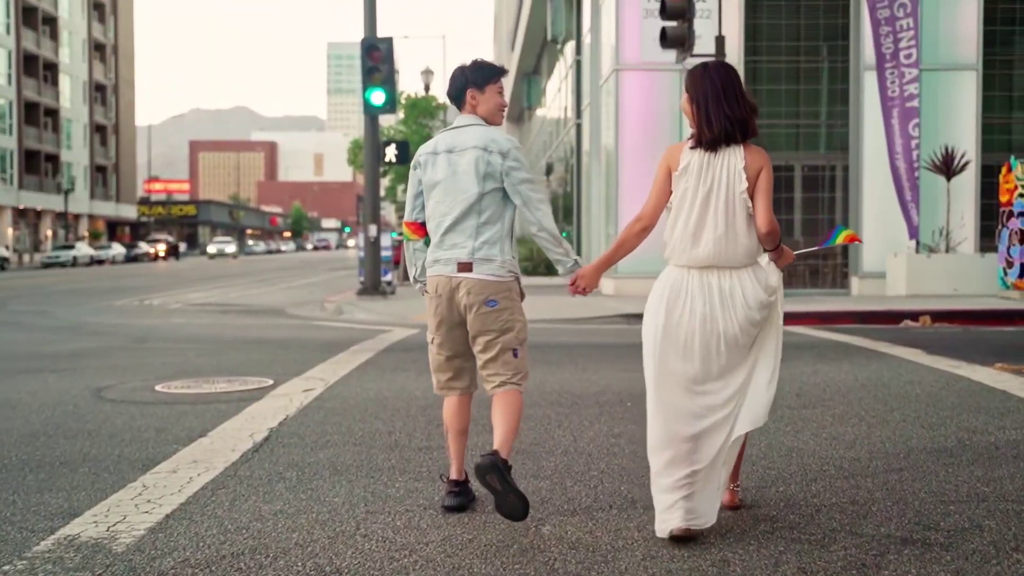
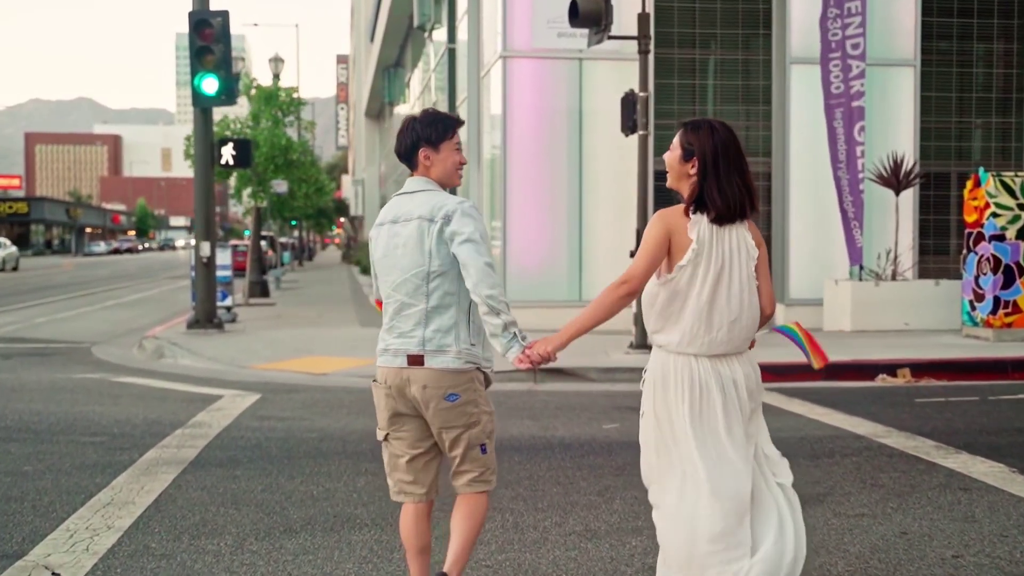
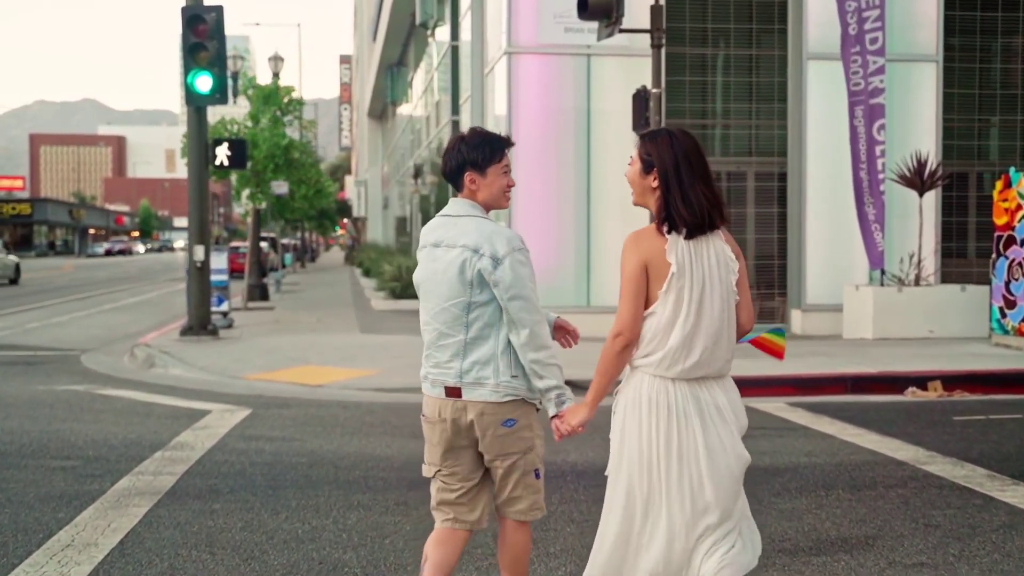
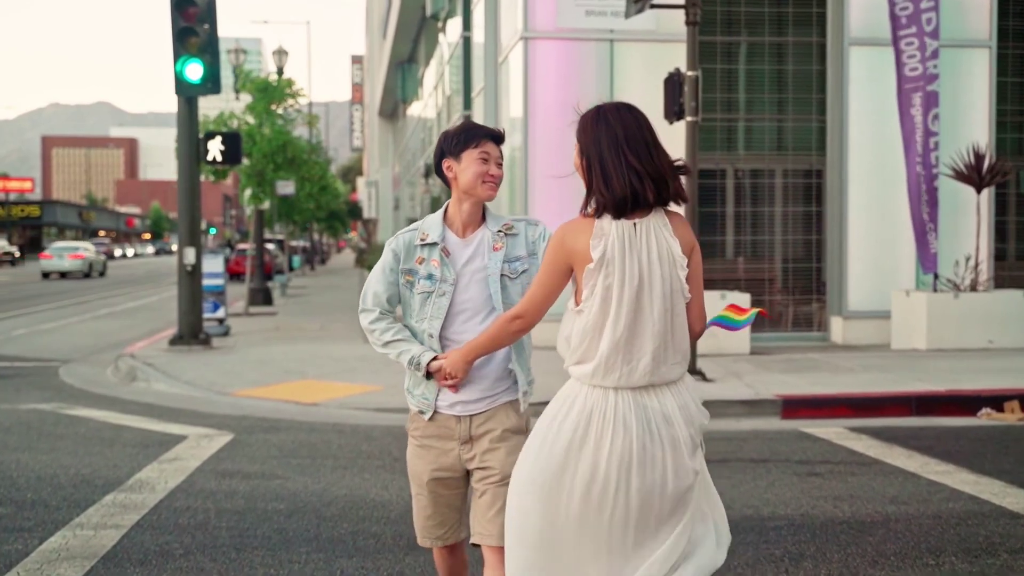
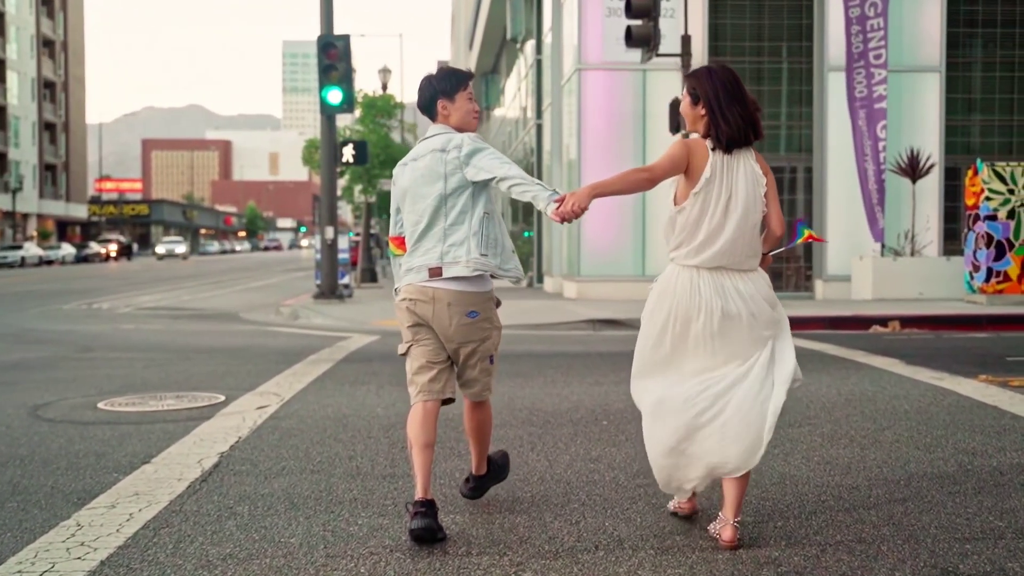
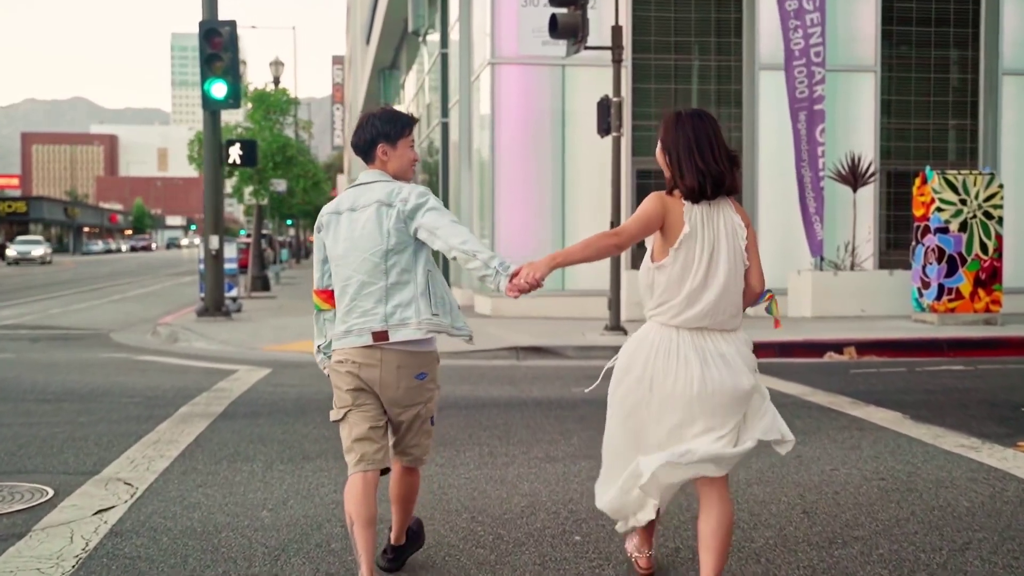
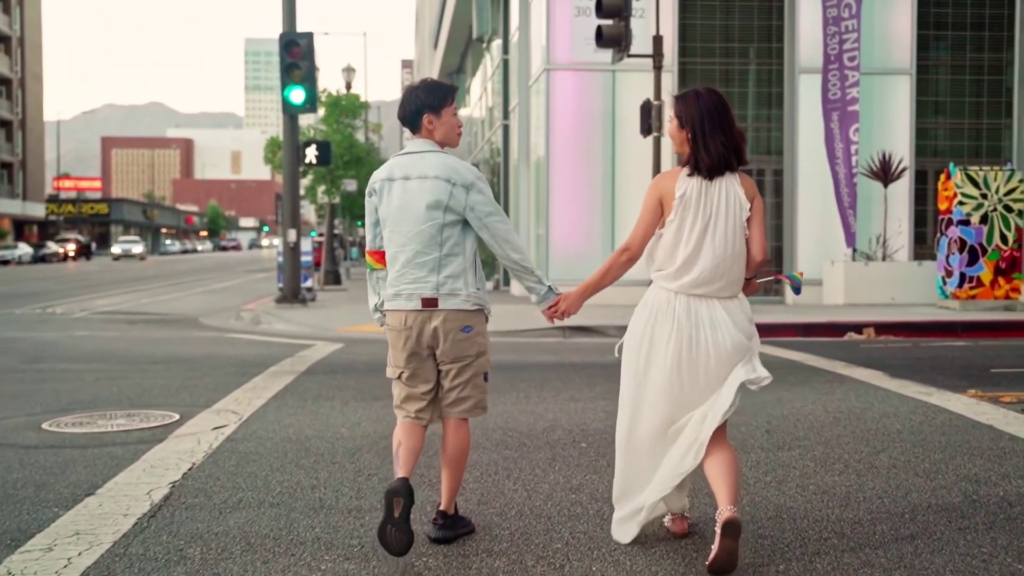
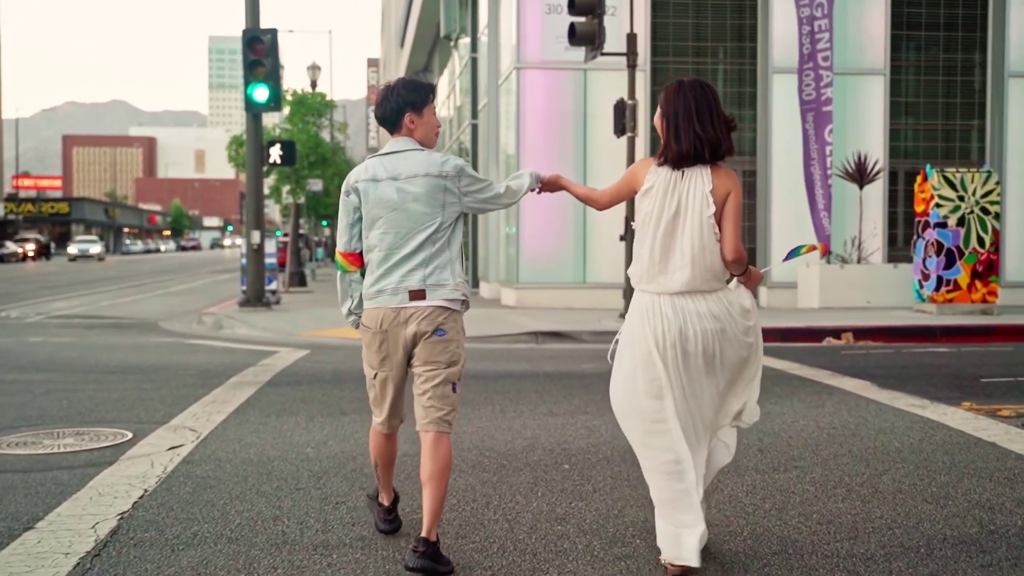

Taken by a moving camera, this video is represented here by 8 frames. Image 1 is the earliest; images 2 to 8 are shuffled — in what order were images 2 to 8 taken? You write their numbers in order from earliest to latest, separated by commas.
5, 7, 8, 6, 2, 3, 4
